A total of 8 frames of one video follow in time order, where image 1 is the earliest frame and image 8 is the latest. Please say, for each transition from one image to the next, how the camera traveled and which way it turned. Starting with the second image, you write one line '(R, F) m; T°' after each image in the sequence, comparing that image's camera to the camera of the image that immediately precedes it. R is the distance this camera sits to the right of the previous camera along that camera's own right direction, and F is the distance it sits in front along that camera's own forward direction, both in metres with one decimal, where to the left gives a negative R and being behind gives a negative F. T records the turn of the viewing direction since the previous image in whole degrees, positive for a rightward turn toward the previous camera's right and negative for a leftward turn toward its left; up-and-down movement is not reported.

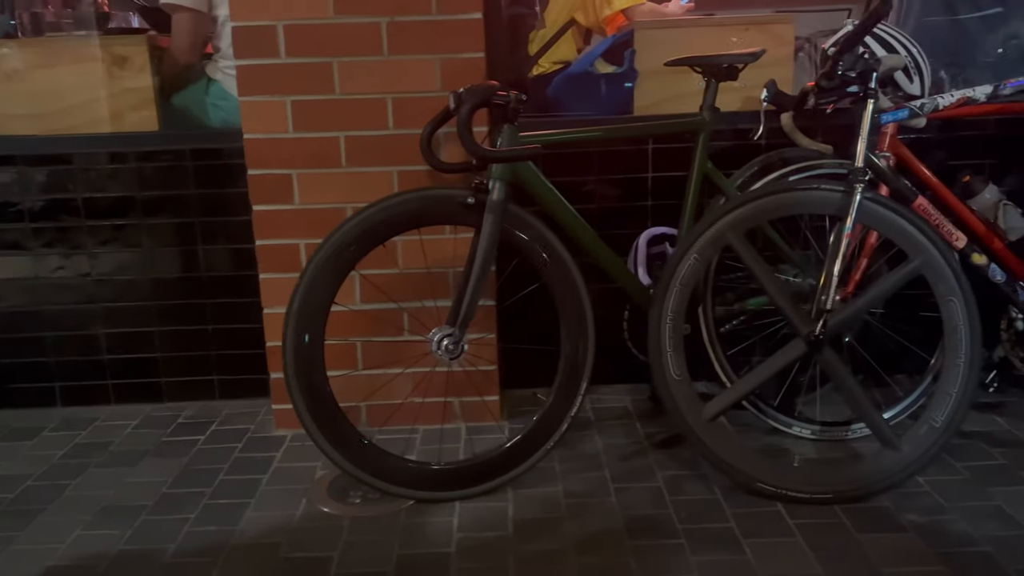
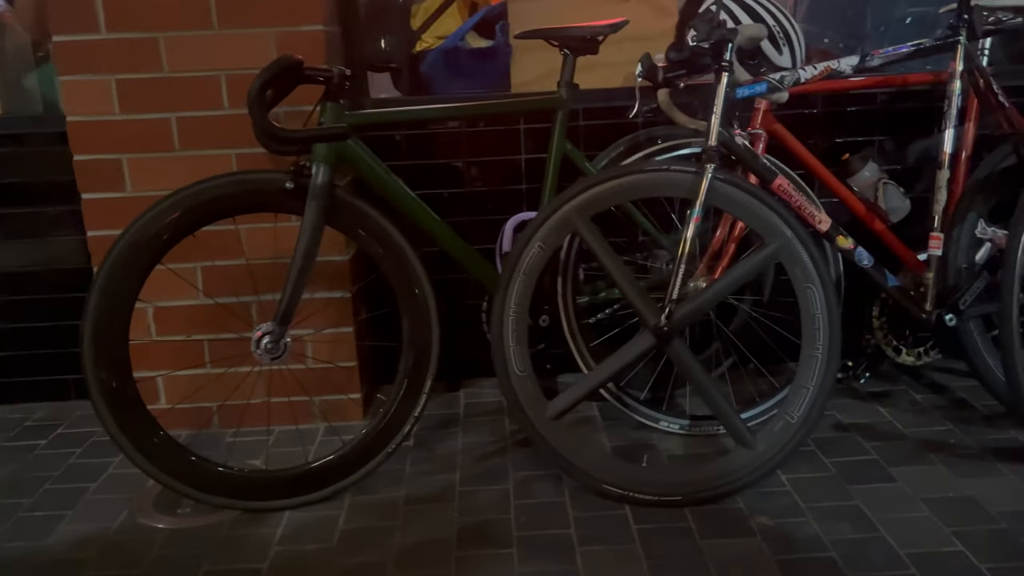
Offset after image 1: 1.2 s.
(+0.3, +0.1) m; +1°
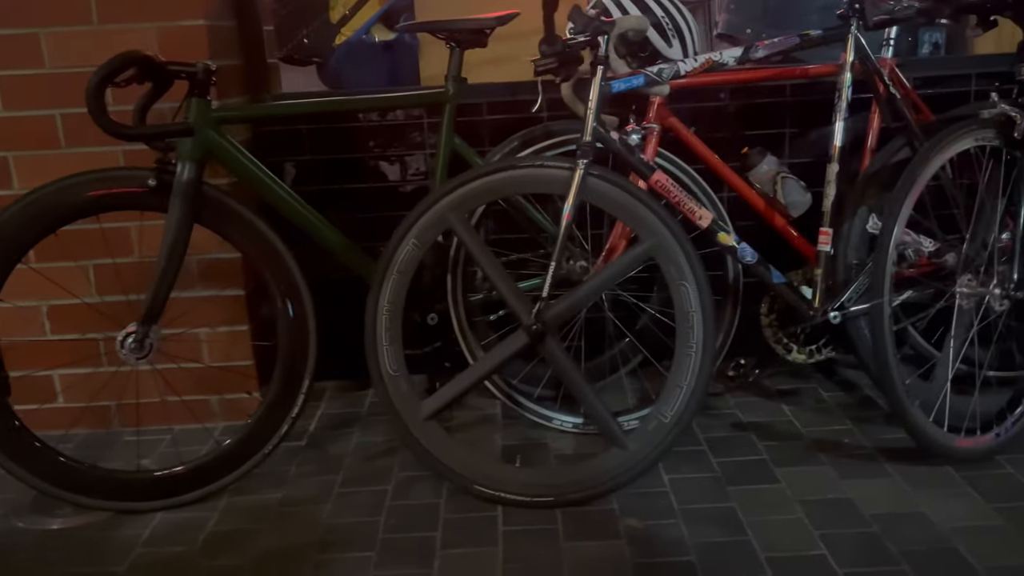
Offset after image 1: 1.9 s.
(+0.3, 0.0) m; -1°
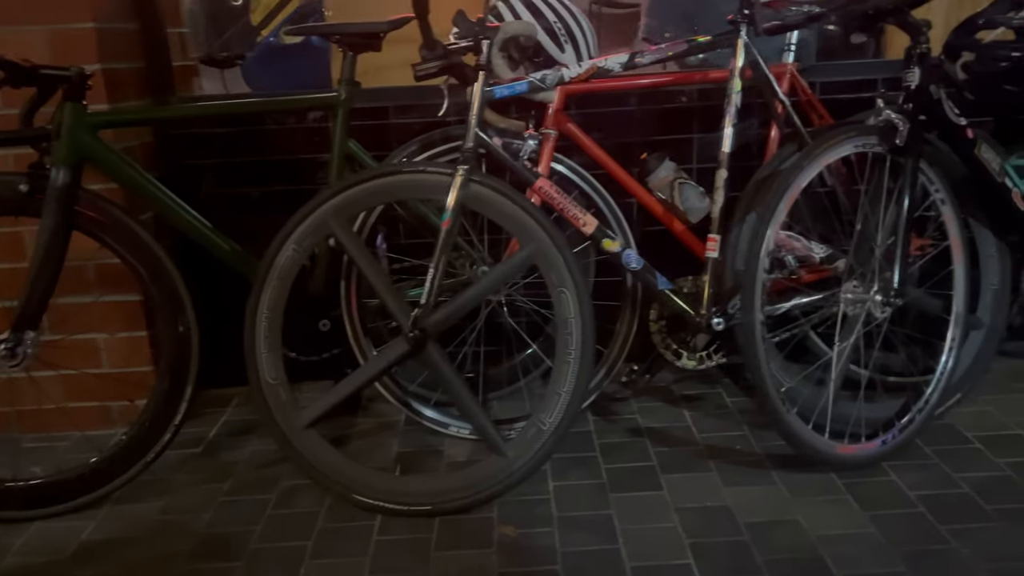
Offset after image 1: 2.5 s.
(+0.2, 0.0) m; +1°
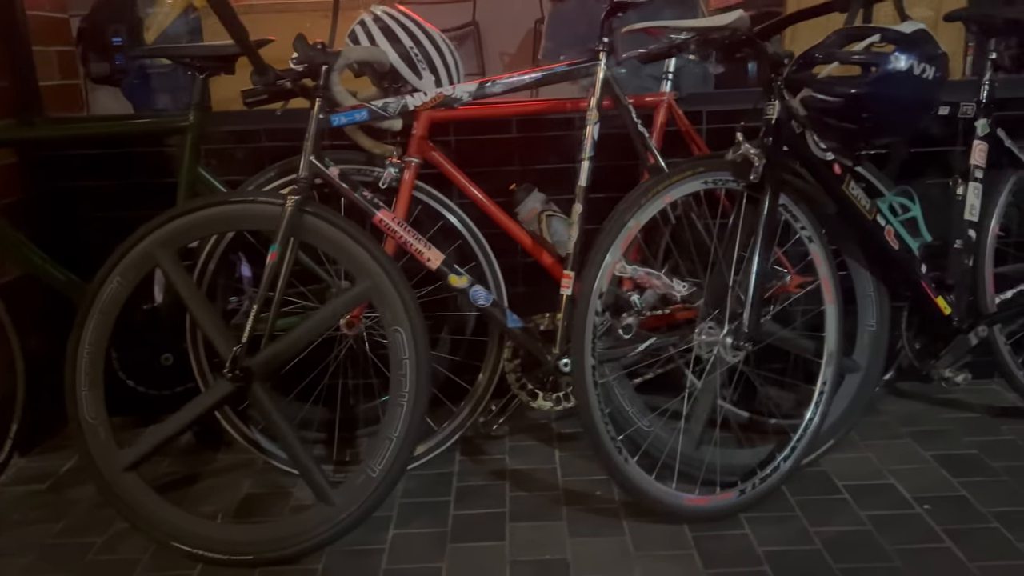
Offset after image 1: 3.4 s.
(+0.3, +0.1) m; 0°
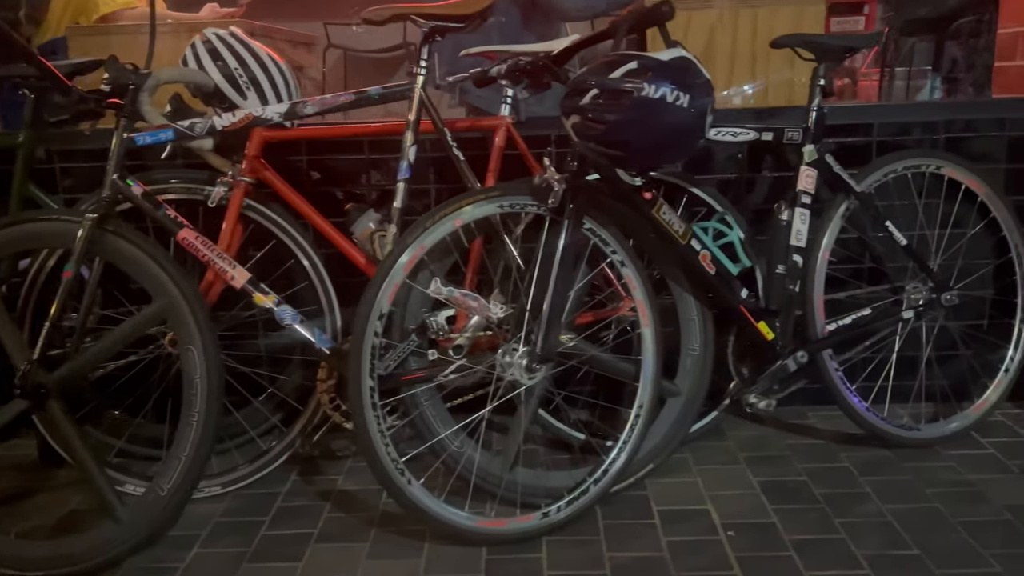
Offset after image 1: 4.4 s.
(+0.4, 0.0) m; -1°
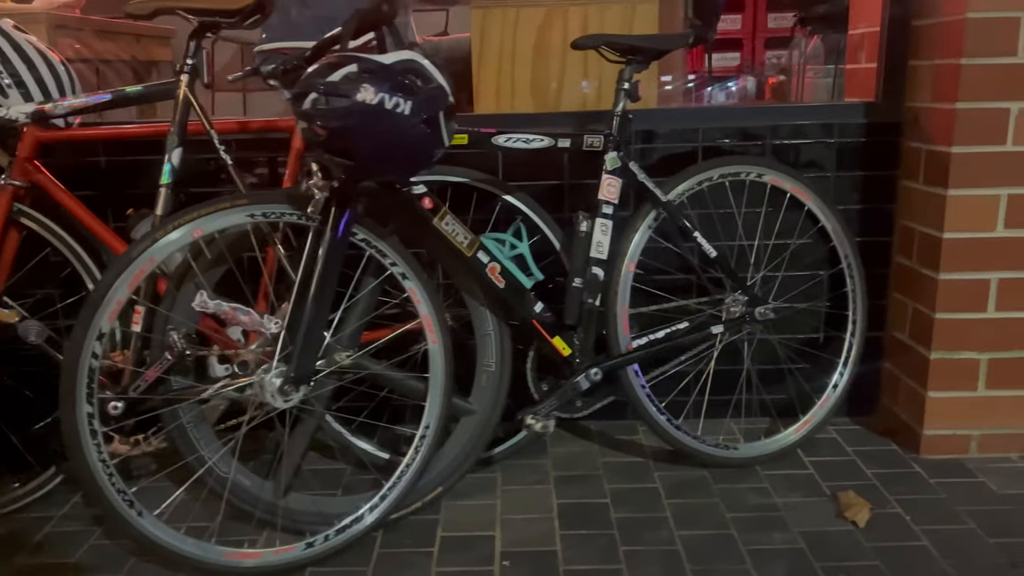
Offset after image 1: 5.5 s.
(+0.4, +0.1) m; +1°
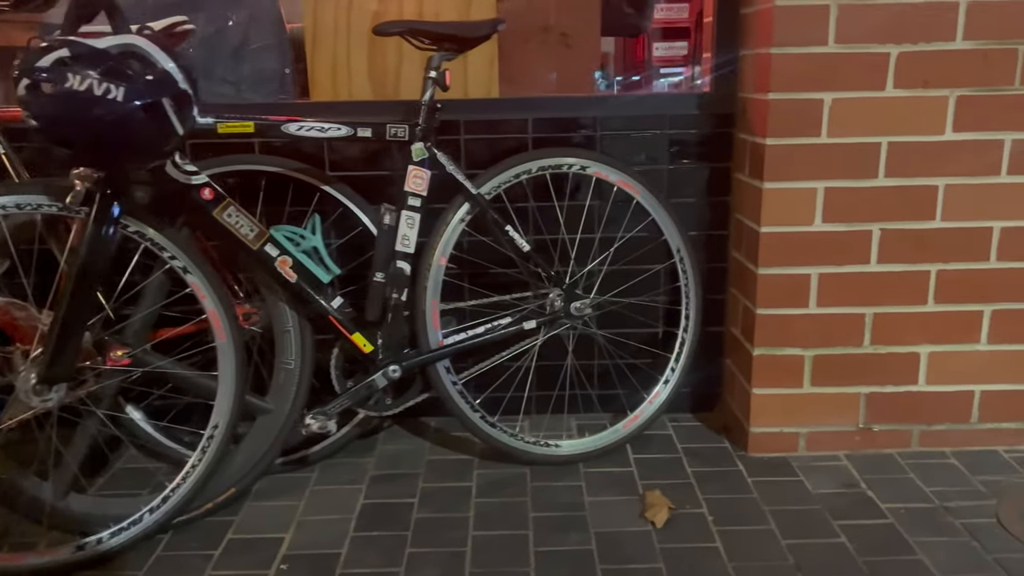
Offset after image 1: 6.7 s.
(+0.4, 0.0) m; +1°
